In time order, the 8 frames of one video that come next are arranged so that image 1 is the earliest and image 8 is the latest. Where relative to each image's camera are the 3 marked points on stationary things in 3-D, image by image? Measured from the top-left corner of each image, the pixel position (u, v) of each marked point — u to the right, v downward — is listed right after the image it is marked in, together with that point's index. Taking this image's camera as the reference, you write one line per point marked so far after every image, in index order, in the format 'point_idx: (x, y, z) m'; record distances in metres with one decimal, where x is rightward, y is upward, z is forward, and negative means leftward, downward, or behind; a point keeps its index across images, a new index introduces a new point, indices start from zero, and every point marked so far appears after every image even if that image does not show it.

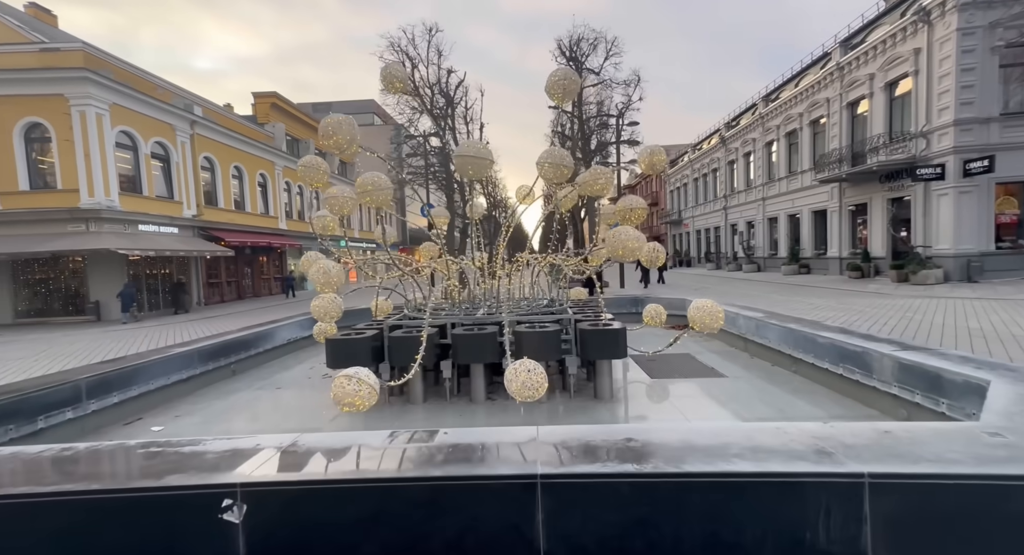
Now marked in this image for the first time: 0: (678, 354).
0: (+2.4, -1.1, +6.7) m
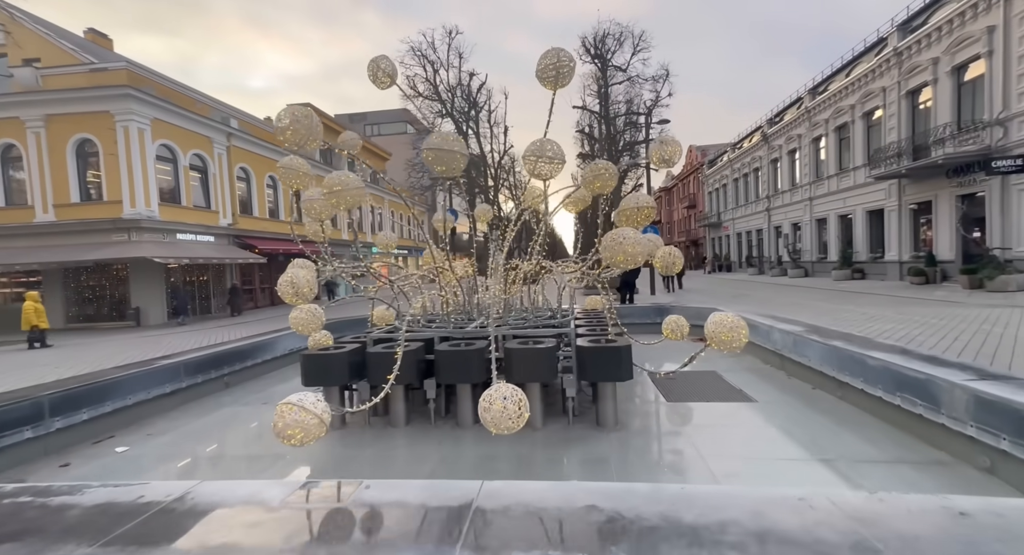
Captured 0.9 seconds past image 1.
0: (+2.4, -1.2, +5.9) m
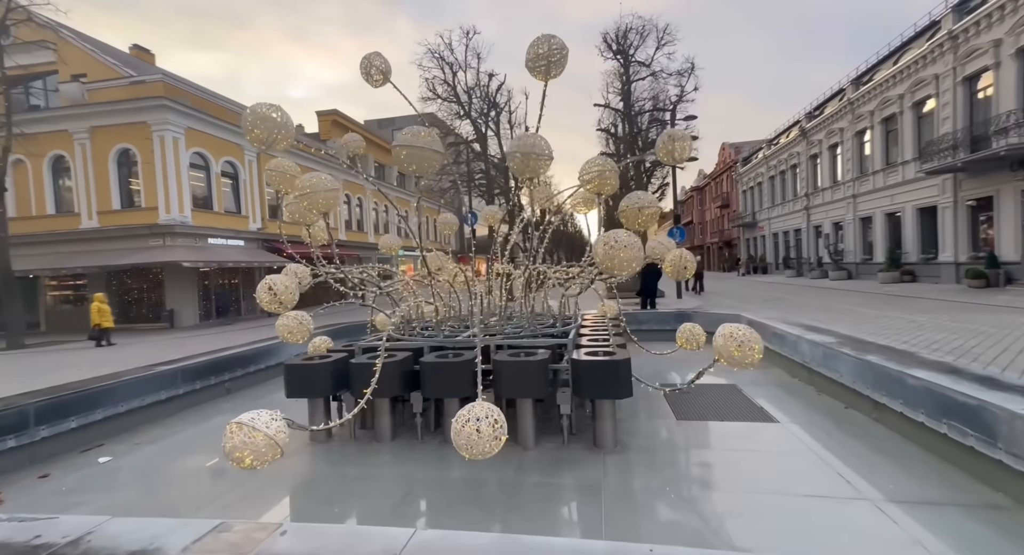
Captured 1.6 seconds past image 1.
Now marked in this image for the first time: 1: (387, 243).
0: (+2.5, -1.3, +5.4) m
1: (-1.8, +0.5, +6.8) m
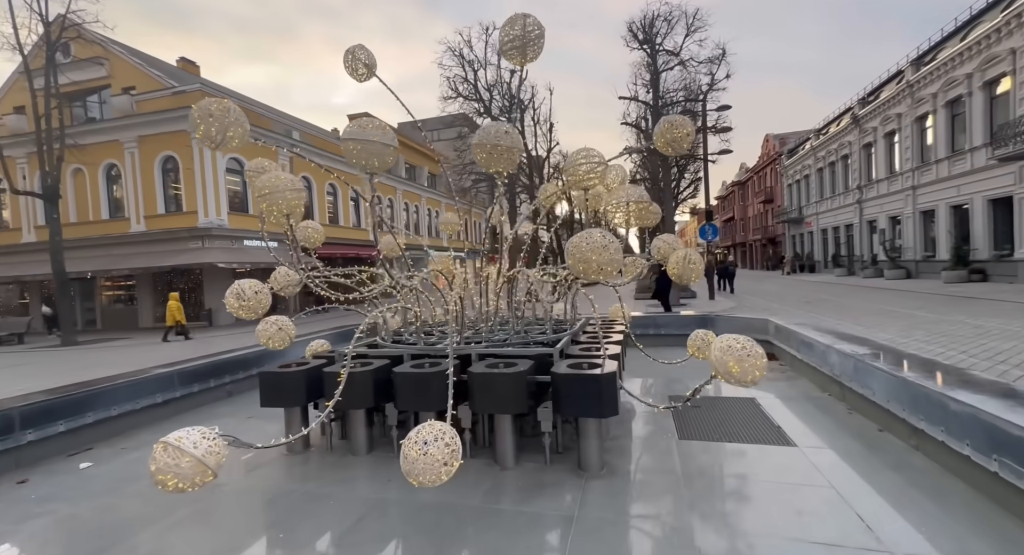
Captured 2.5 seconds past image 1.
0: (+2.4, -1.3, +4.9) m
1: (-1.7, +0.5, +6.6) m
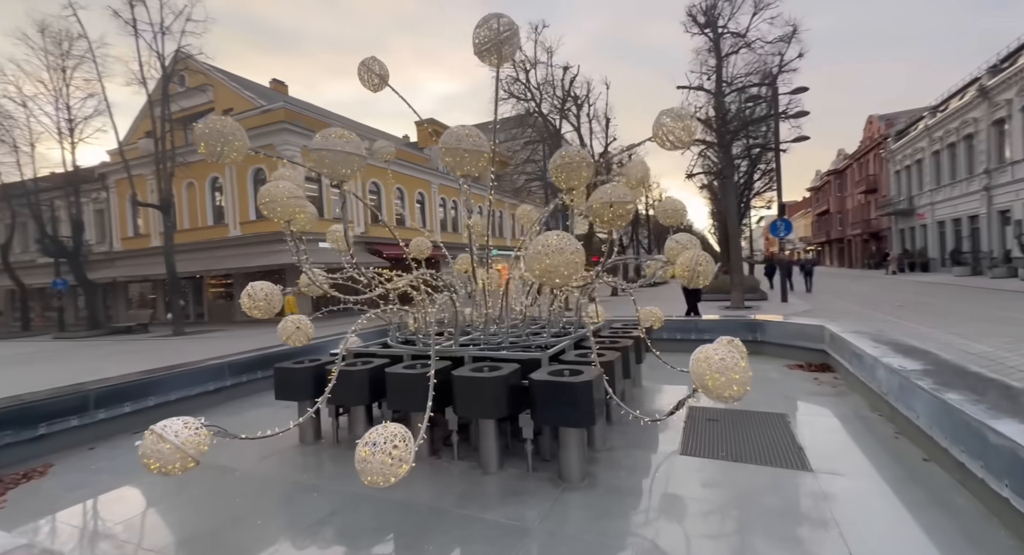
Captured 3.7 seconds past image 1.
0: (+2.4, -1.3, +4.5) m
1: (-1.3, +0.4, +6.8) m
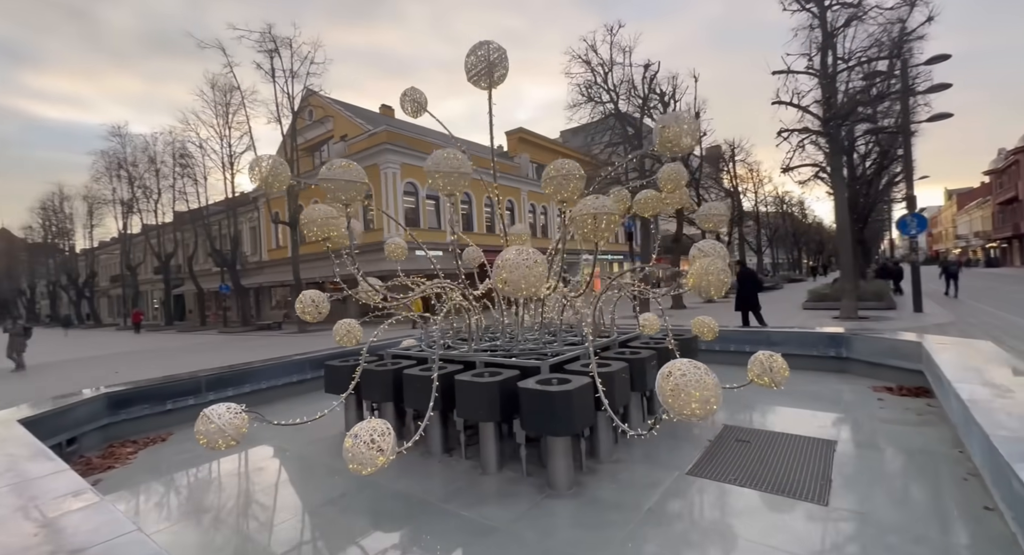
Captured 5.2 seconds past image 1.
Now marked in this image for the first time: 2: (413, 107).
0: (+2.6, -1.4, +4.0) m
1: (-0.5, +0.3, +7.2) m
2: (-1.1, +2.0, +5.4) m
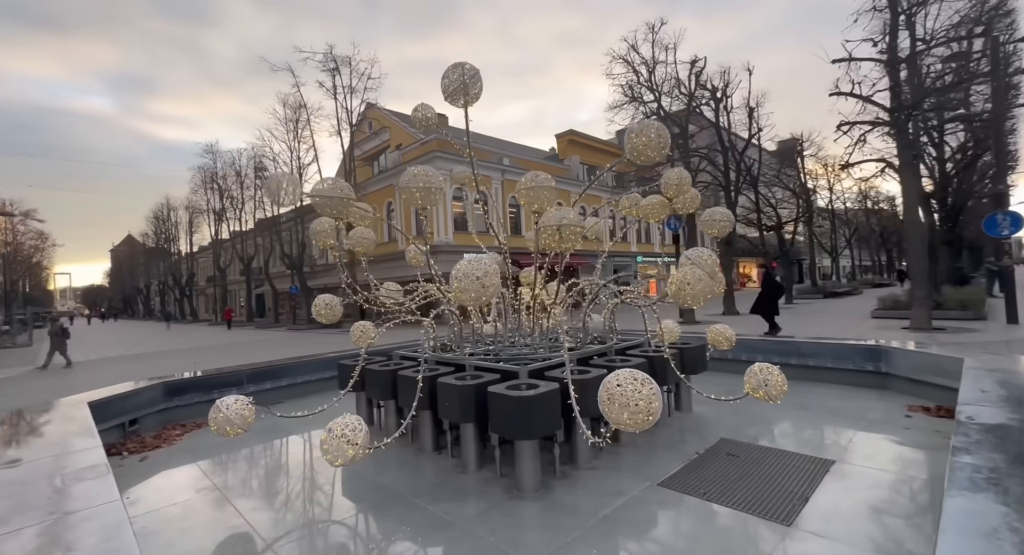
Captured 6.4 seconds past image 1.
0: (+2.4, -1.5, +3.7) m
1: (-0.2, +0.3, +7.4) m
2: (-1.0, +1.9, +5.7) m
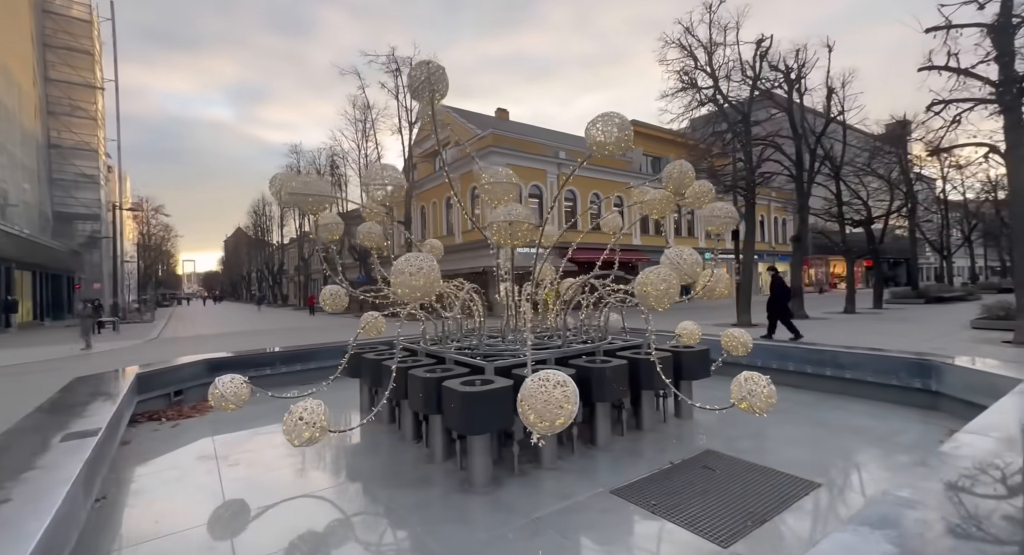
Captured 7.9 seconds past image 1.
0: (+2.0, -1.5, +3.3) m
1: (+0.2, +0.3, +7.3) m
2: (-0.9, +2.0, +5.8) m
